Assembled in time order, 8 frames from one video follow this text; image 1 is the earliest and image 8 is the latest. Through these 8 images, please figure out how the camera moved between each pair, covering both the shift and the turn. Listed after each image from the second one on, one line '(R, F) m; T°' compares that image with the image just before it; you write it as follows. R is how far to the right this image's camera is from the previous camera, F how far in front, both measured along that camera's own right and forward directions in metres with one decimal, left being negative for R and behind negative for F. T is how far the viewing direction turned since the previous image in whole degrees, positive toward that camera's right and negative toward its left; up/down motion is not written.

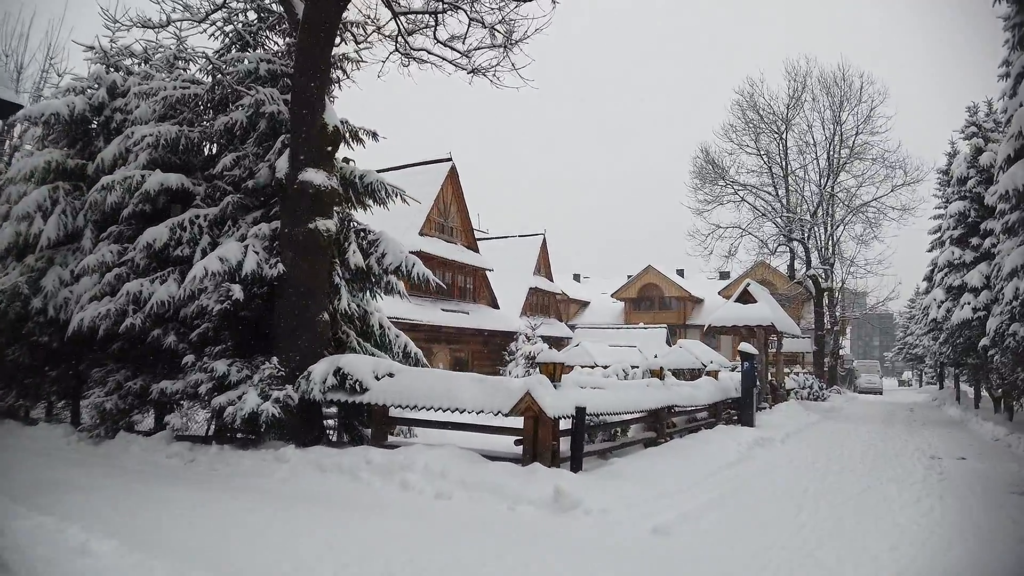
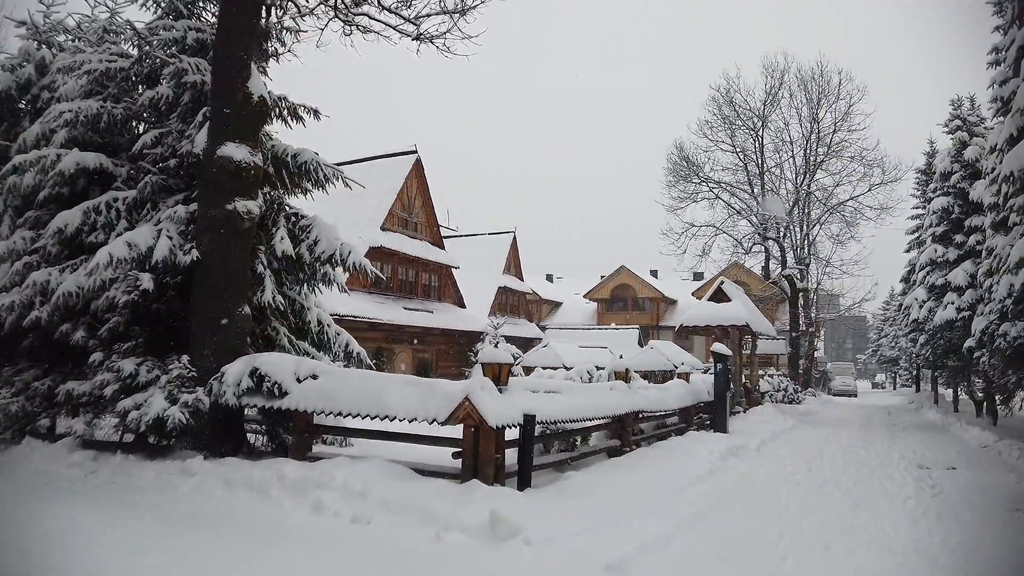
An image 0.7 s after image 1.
(+0.4, +1.1) m; +2°
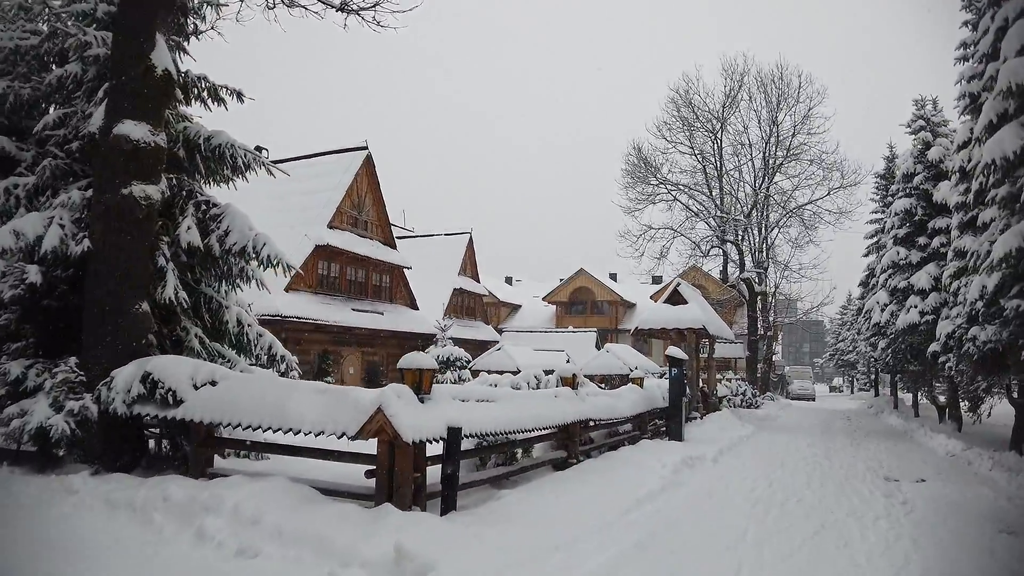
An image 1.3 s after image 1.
(+0.4, +0.8) m; +3°
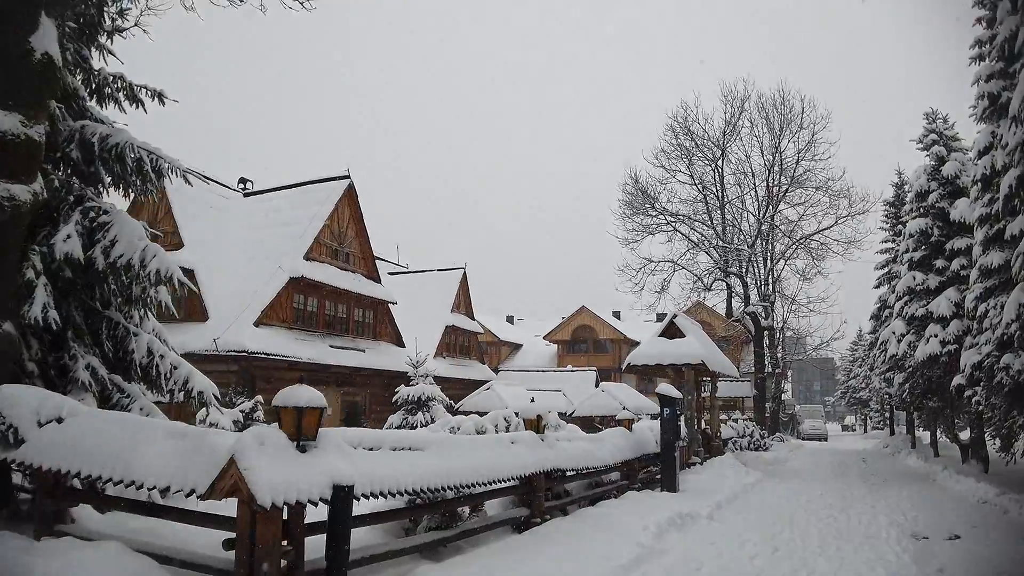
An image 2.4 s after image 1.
(+0.7, +1.4) m; -1°
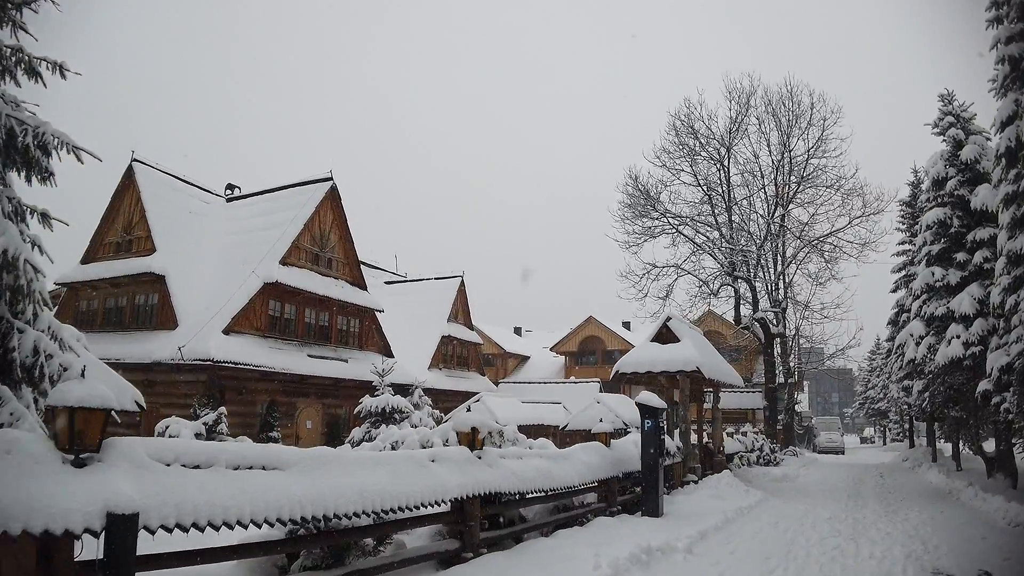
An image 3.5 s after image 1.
(+0.9, +1.3) m; -2°
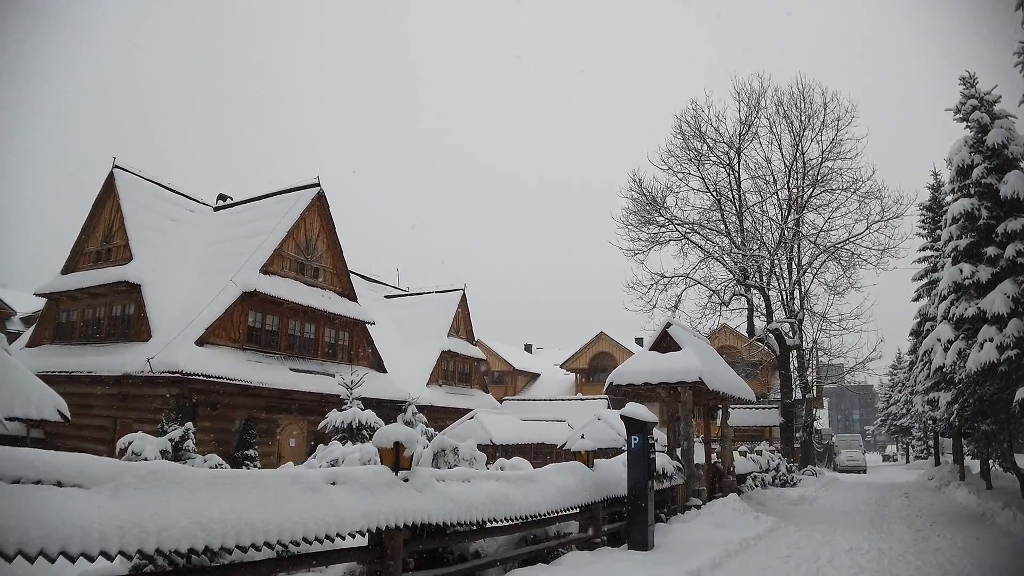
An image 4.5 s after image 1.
(+0.7, +1.2) m; -2°
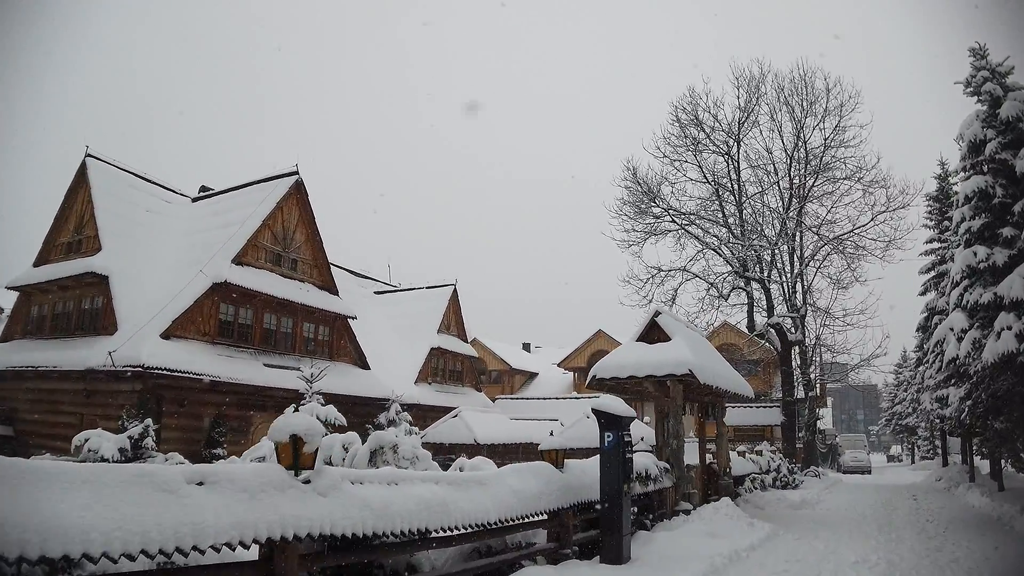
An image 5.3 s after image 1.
(+0.5, +1.0) m; 0°
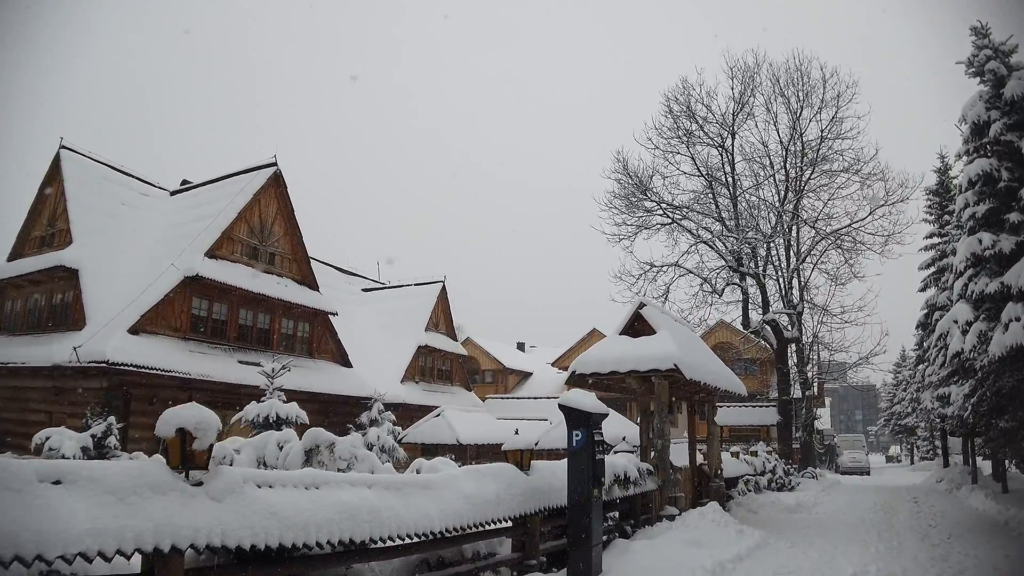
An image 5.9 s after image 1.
(+0.4, +0.7) m; 0°
